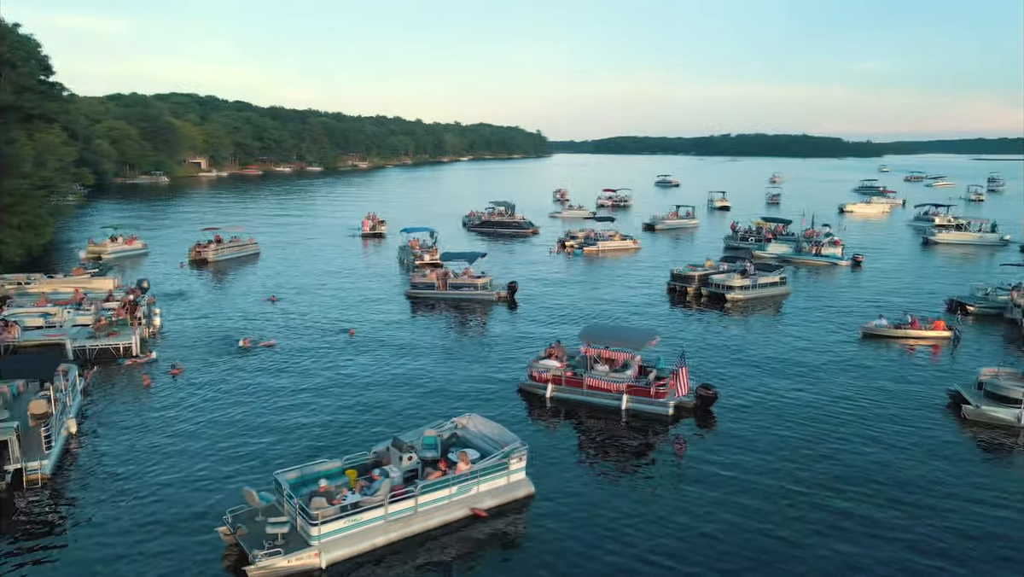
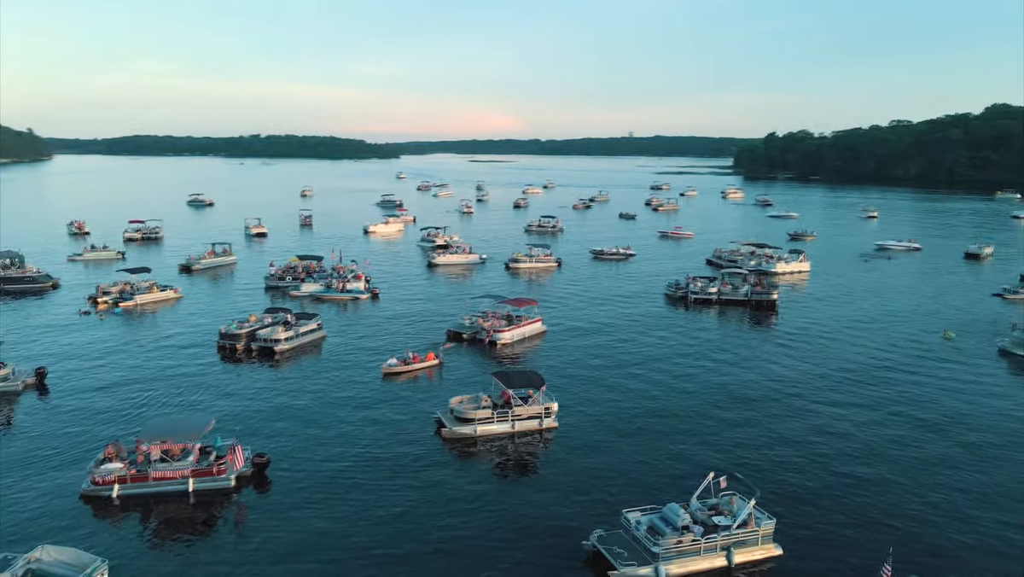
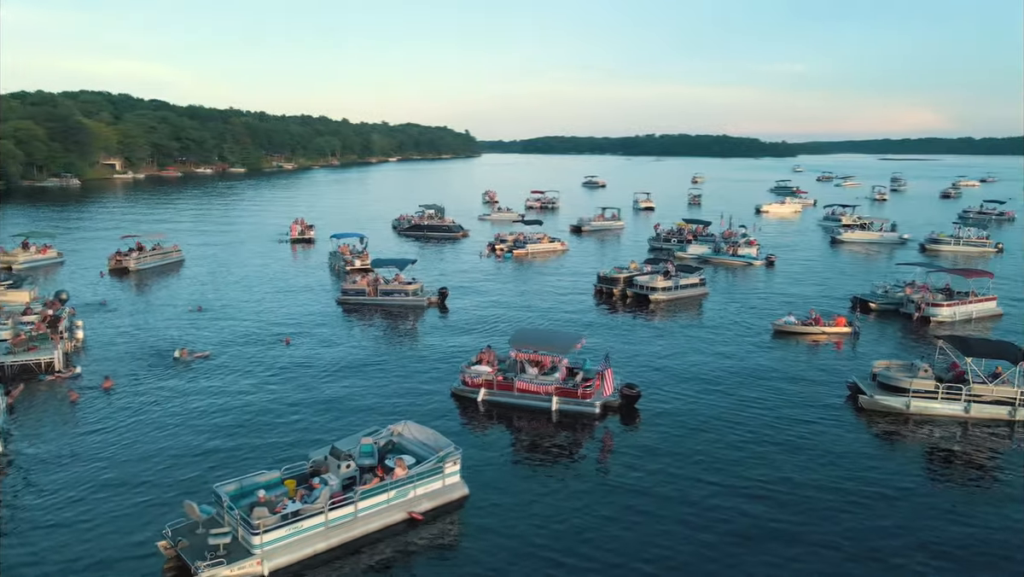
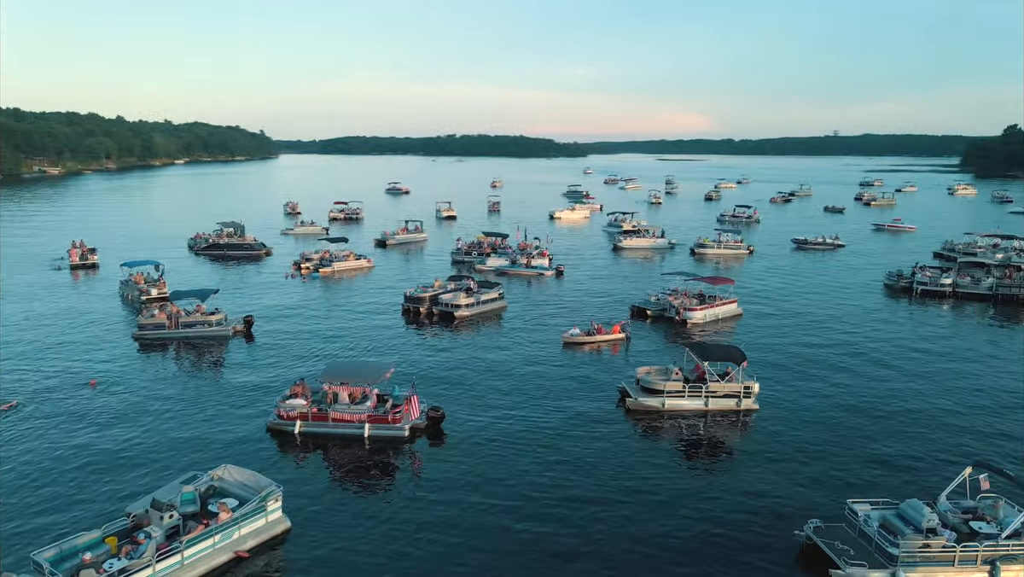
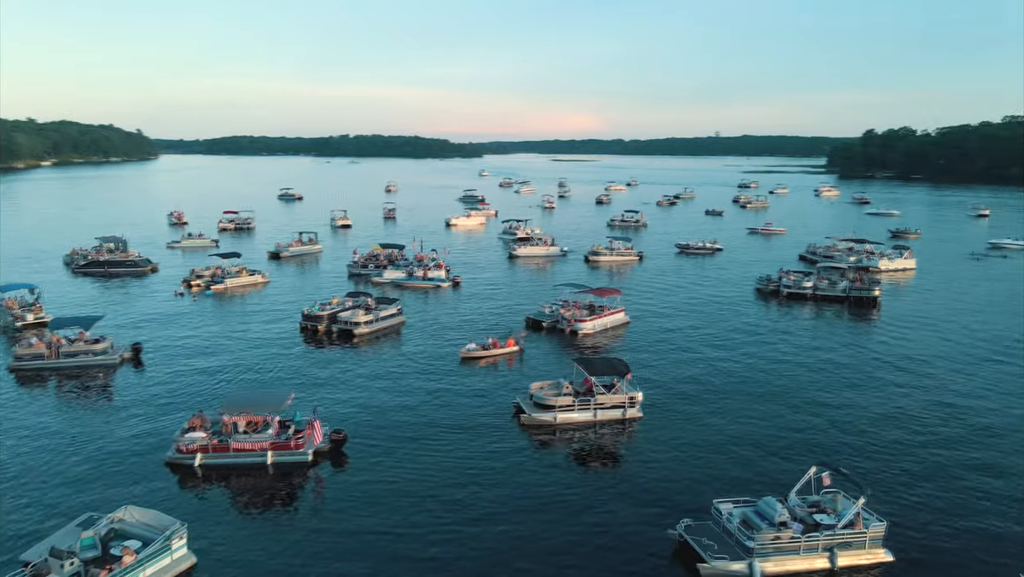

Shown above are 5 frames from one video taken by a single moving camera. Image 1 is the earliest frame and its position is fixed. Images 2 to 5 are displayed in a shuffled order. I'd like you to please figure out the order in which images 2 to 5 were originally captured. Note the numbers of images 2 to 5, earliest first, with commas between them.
3, 4, 5, 2
